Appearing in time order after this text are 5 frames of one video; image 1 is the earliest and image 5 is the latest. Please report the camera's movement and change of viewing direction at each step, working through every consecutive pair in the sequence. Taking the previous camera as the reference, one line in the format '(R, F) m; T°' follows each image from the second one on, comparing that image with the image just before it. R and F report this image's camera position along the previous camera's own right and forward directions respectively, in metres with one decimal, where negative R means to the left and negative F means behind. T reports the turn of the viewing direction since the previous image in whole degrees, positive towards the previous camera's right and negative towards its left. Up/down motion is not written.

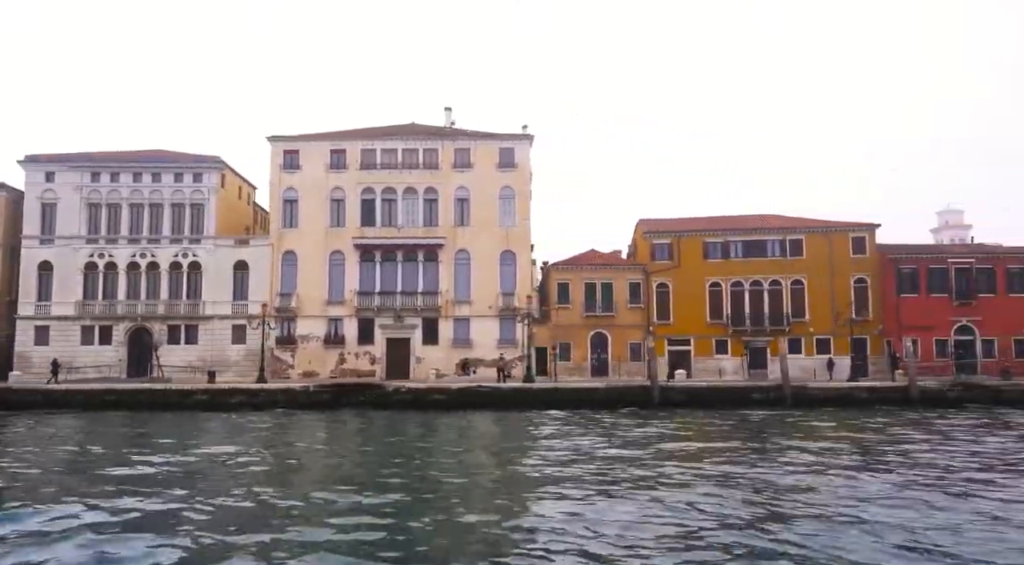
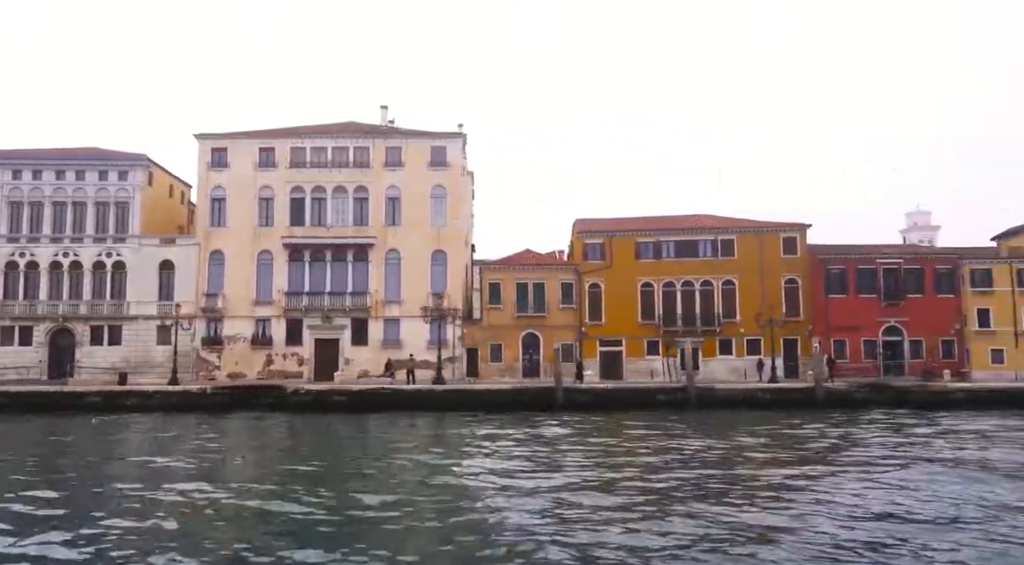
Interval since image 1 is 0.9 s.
(+3.6, +0.5) m; +1°
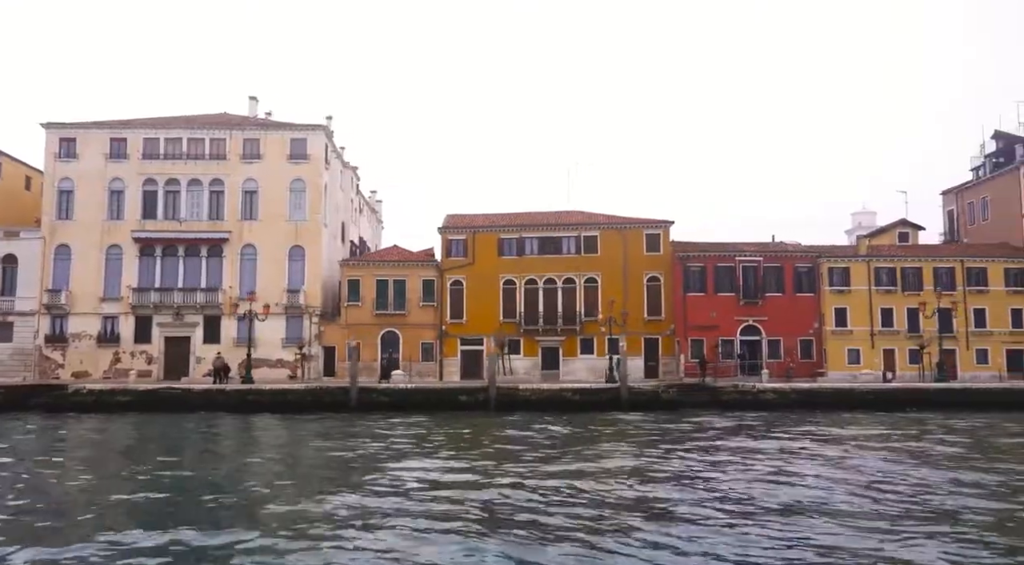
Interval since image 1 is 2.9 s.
(+7.6, +1.2) m; +1°
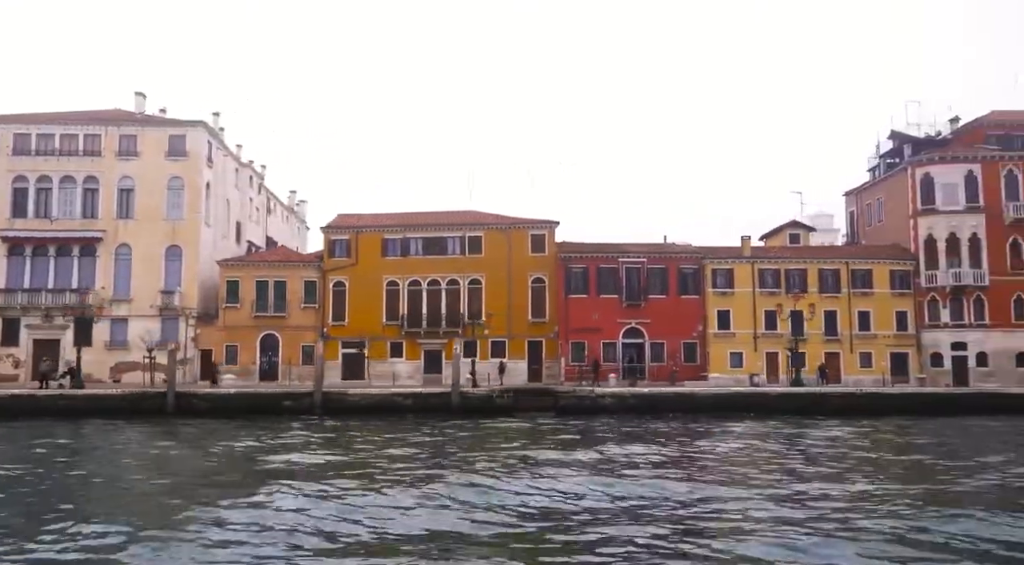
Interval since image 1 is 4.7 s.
(+6.2, +1.1) m; +1°
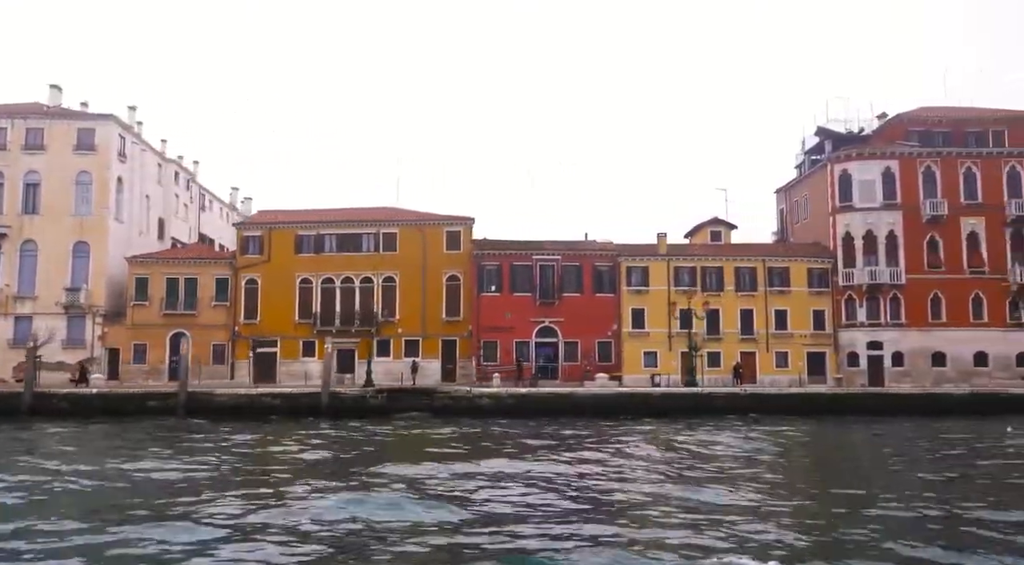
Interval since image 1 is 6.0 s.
(+4.6, +0.9) m; +1°
